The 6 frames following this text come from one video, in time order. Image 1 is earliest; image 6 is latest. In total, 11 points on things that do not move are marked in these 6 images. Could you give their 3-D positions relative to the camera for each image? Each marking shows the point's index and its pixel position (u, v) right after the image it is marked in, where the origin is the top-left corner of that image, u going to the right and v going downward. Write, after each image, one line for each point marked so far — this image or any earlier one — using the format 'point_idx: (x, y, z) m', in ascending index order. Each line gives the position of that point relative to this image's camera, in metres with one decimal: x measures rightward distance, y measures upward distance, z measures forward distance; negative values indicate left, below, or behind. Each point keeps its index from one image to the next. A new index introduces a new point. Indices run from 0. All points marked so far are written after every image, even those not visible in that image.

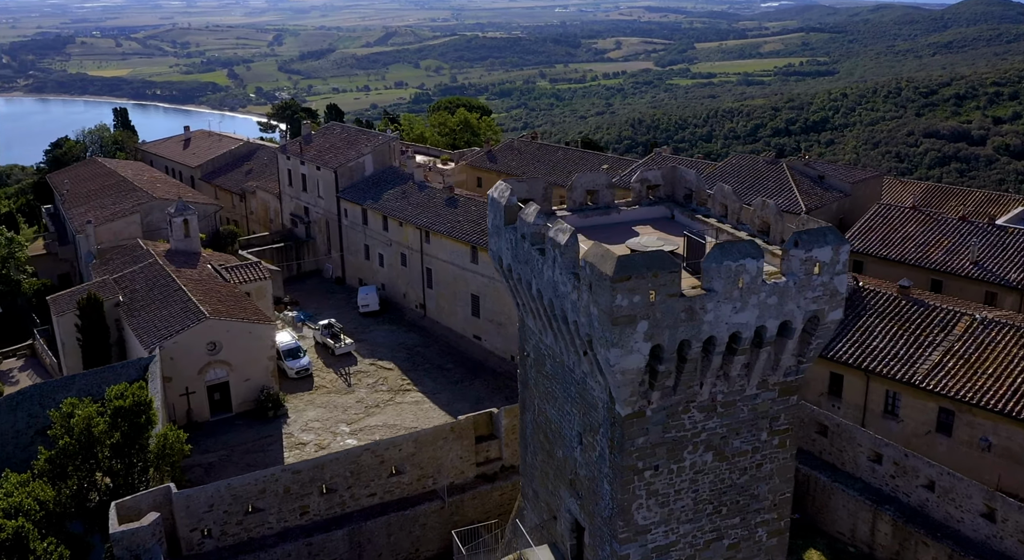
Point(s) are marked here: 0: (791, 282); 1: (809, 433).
0: (+2.8, 0.0, +8.6) m
1: (+5.8, -2.9, +16.3) m
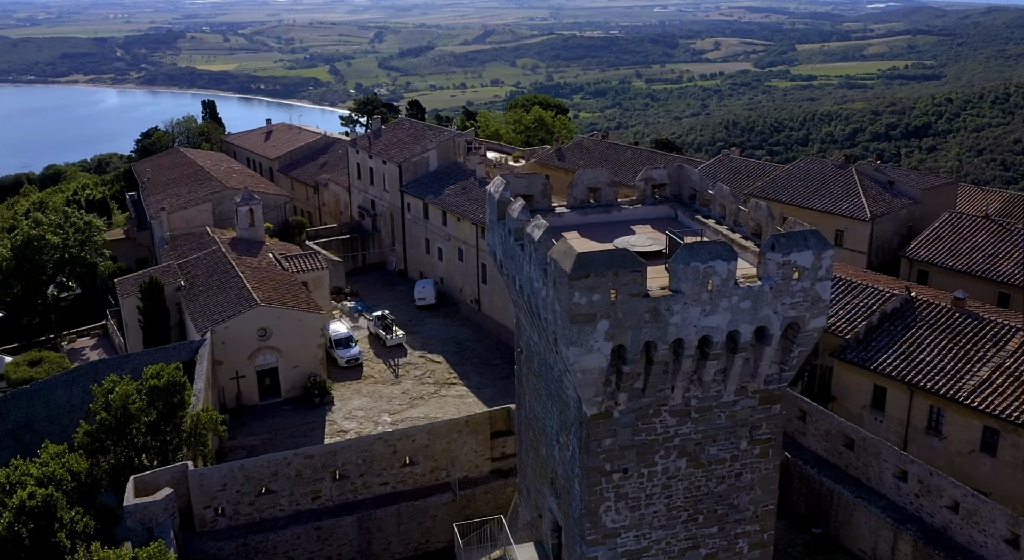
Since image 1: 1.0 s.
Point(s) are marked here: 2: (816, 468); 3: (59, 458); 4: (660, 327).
0: (+2.5, -0.1, +8.3) m
1: (+6.1, -3.1, +15.7) m
2: (+5.7, -3.5, +15.8) m
3: (-8.9, -3.5, +16.6) m
4: (+1.4, -0.4, +8.1) m
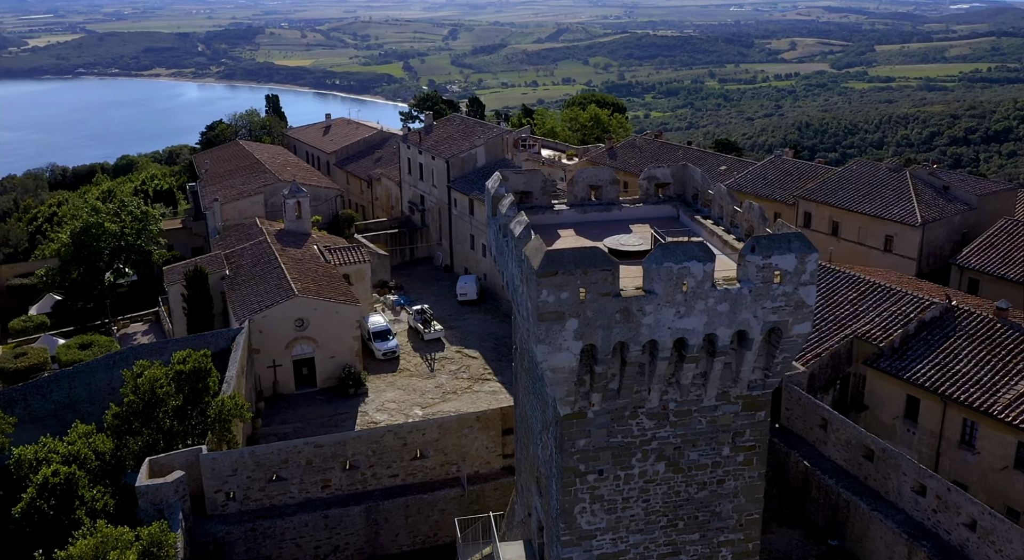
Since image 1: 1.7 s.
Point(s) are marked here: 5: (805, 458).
0: (+2.2, -0.1, +8.1) m
1: (+6.2, -3.2, +15.3) m
2: (+5.9, -3.6, +15.4) m
3: (-8.6, -3.2, +17.2) m
4: (+1.1, -0.4, +8.0) m
5: (+5.6, -3.3, +15.9) m
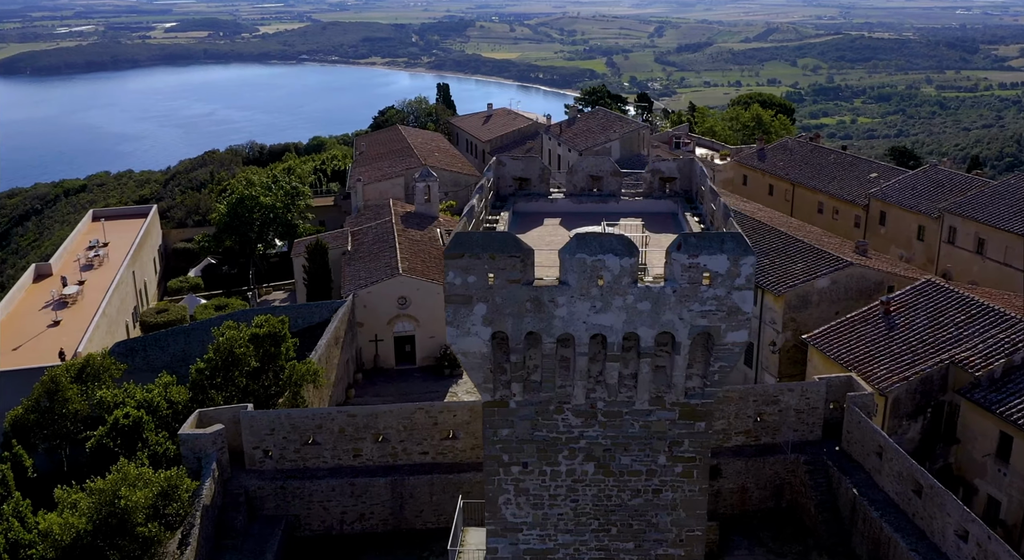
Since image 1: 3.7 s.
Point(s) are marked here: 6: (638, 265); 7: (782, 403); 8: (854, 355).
0: (+1.4, -0.1, +7.6) m
1: (+6.5, -3.5, +13.9) m
2: (+6.1, -3.9, +14.1) m
3: (-7.6, -2.4, +18.7) m
4: (+0.3, -0.3, +7.7) m
5: (+6.0, -3.6, +14.7) m
6: (+1.1, +0.1, +7.6) m
7: (+5.1, -2.3, +16.0) m
8: (+7.7, -1.7, +19.0) m
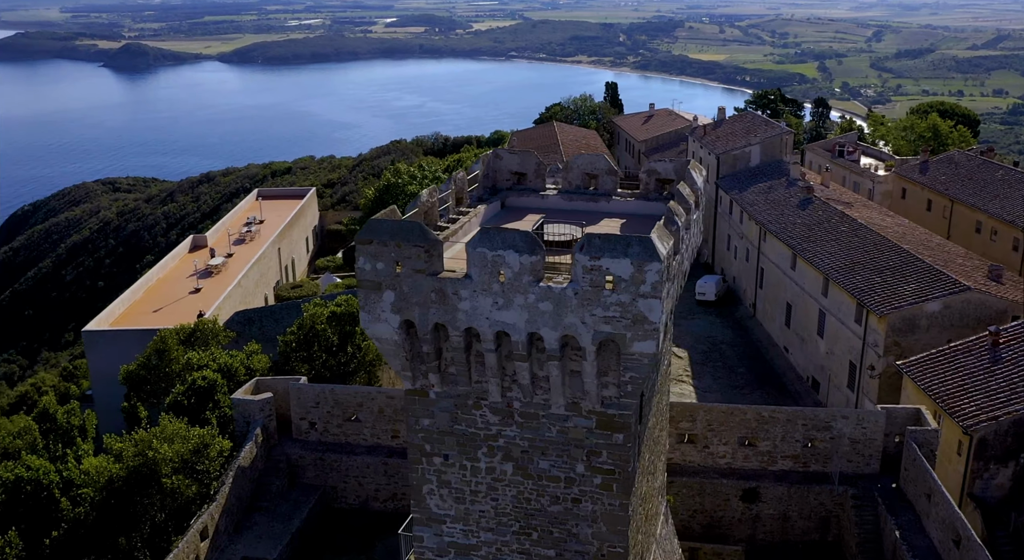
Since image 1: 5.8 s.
0: (+0.5, -0.1, +7.3) m
1: (+6.5, -3.9, +12.5) m
2: (+6.2, -4.2, +12.8) m
3: (-6.3, -1.8, +20.0) m
4: (-0.6, -0.3, +7.7) m
5: (+6.2, -3.9, +13.4) m
6: (+0.2, +0.1, +7.4) m
7: (+5.7, -2.6, +14.8) m
8: (+8.8, -2.2, +17.2) m
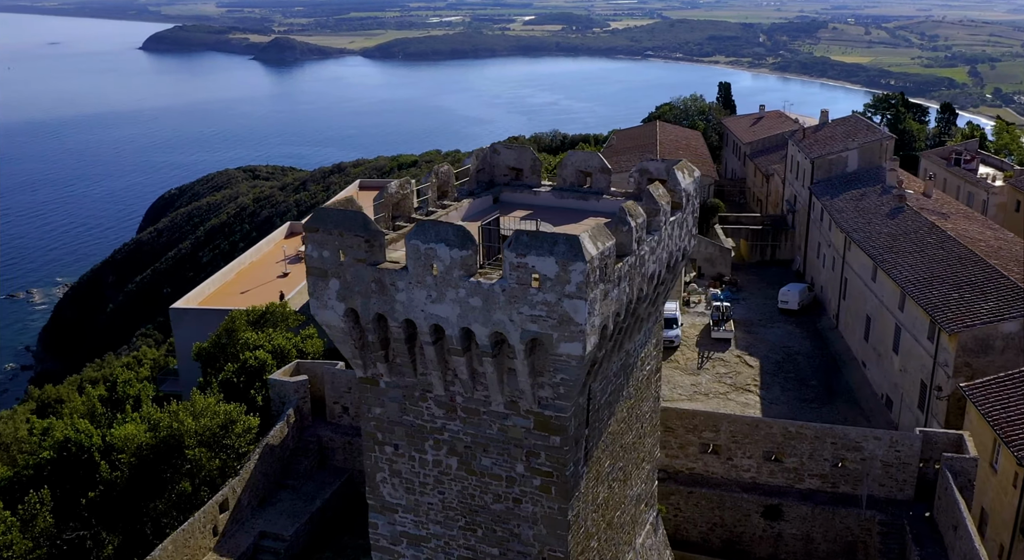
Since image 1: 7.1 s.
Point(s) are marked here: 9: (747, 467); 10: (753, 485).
0: (-0.1, -0.1, +7.3) m
1: (+6.4, -4.1, +11.6) m
2: (+6.0, -4.5, +11.9) m
3: (-5.2, -1.5, +20.8) m
4: (-1.1, -0.2, +7.8) m
5: (+6.1, -4.2, +12.6) m
6: (-0.4, +0.2, +7.3) m
7: (+5.9, -2.8, +14.0) m
8: (+9.3, -2.5, +16.0) m
9: (+4.1, -3.3, +14.8) m
10: (+4.2, -3.6, +14.8) m
